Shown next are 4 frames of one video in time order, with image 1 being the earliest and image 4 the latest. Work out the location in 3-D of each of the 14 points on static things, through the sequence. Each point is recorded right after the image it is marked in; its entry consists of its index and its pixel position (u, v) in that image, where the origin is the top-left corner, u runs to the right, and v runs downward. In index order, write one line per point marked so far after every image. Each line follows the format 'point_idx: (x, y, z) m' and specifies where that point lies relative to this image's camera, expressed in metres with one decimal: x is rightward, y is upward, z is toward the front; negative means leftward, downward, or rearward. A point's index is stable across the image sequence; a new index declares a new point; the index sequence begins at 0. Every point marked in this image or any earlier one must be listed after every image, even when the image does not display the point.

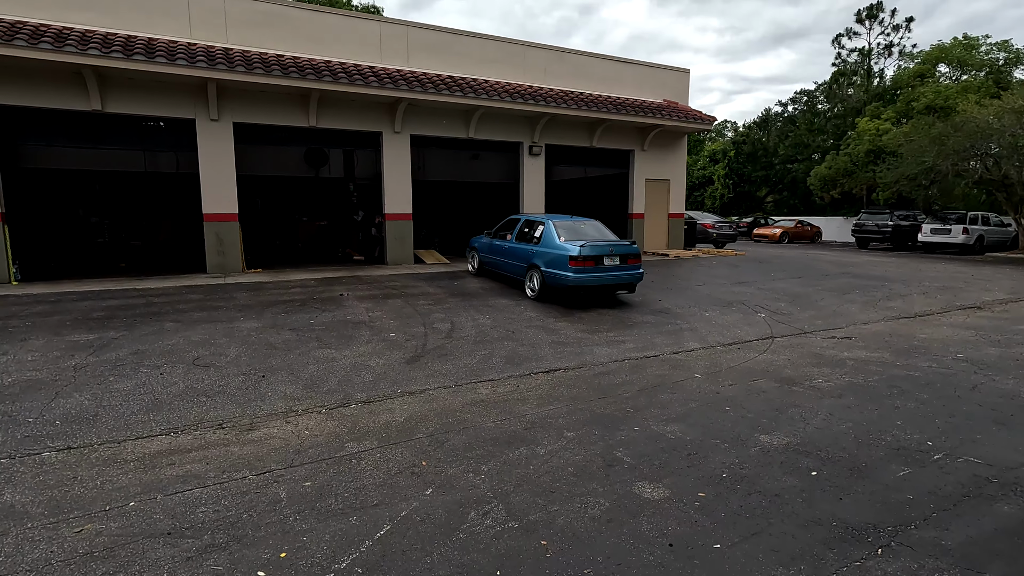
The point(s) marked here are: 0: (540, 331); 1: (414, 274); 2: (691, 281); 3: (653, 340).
0: (+0.4, -0.6, +7.7) m
1: (-2.2, +0.3, +12.1) m
2: (+4.1, +0.2, +12.4) m
3: (+2.0, -0.7, +7.5) m
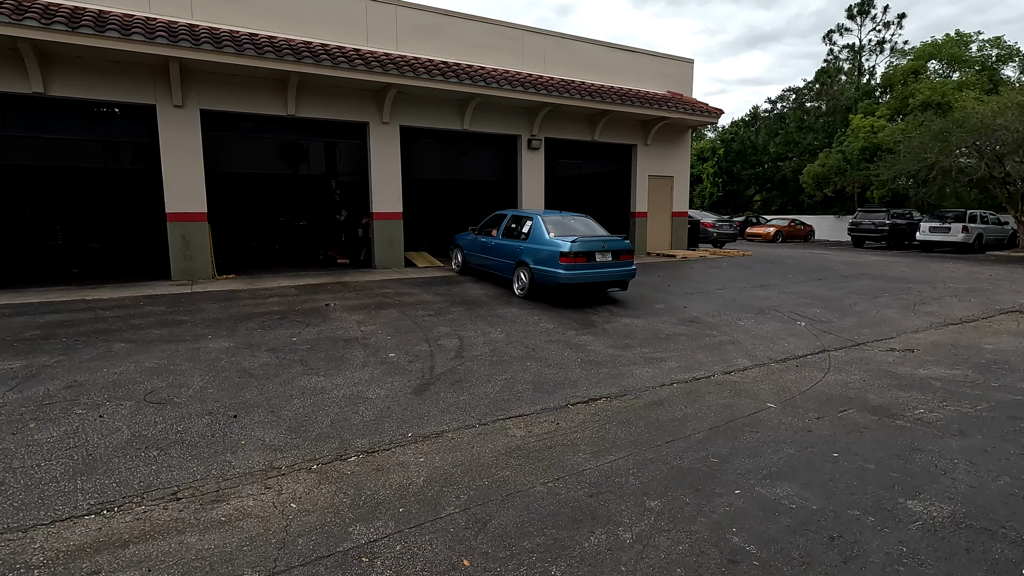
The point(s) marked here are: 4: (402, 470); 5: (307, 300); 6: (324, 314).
0: (+0.6, -0.7, +6.6) m
1: (-2.1, +0.2, +10.9) m
2: (+4.2, +0.1, +11.5) m
3: (+2.2, -0.8, +6.5) m
4: (-0.8, -1.2, +3.7) m
5: (-3.3, -0.2, +8.7) m
6: (-2.7, -0.4, +7.9) m
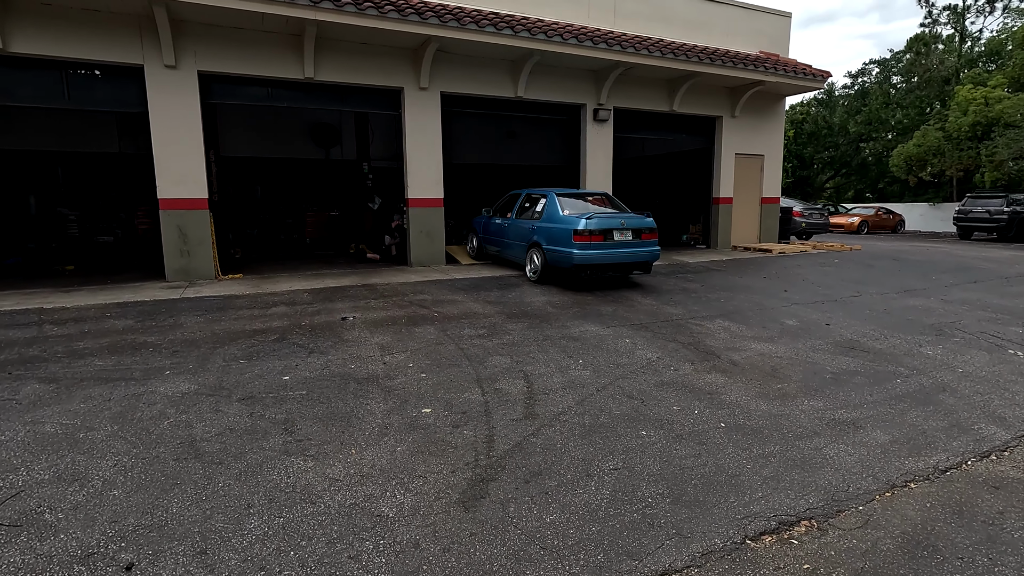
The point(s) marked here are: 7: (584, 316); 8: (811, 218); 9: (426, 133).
0: (+1.4, -0.9, +4.3) m
1: (-1.0, +0.1, +8.8) m
2: (+5.3, 0.0, +8.9) m
3: (+3.0, -1.0, +4.0) m
4: (-0.2, -1.4, +1.5) m
5: (-2.4, -0.3, +6.7) m
6: (-1.9, -0.5, +5.8) m
7: (+0.9, -0.4, +6.7) m
8: (+9.5, +2.2, +17.1) m
9: (-1.6, +2.9, +10.1) m
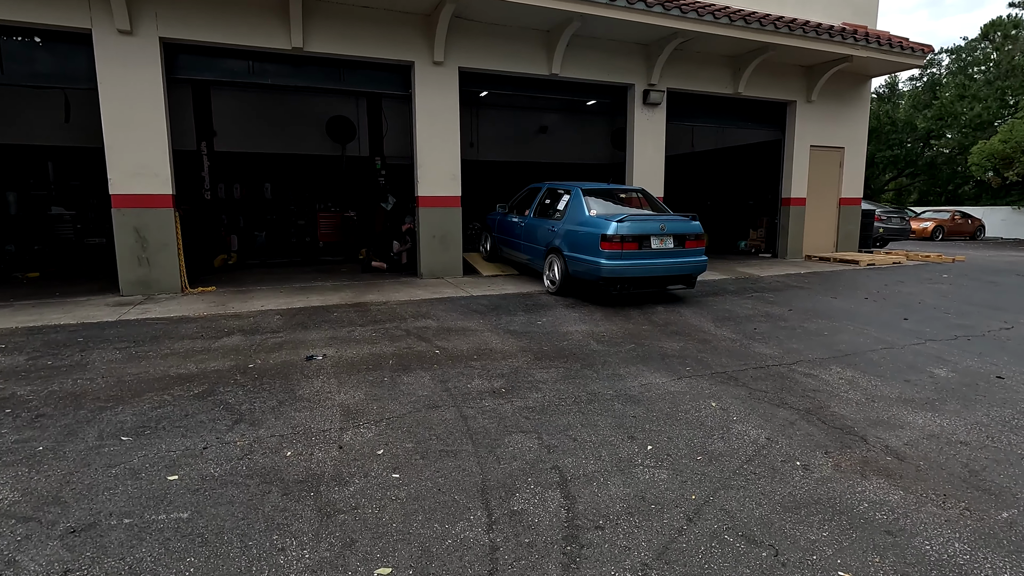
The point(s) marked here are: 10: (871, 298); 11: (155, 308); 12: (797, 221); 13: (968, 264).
0: (+1.5, -1.1, +2.4) m
1: (-0.7, -0.1, +7.0) m
2: (+5.7, -0.3, +6.7) m
3: (+3.1, -1.3, +2.0) m
4: (-0.2, -1.7, -0.3) m
5: (-2.1, -0.5, +5.0) m
6: (-1.7, -0.7, +4.1) m
7: (+1.2, -0.6, +4.8) m
8: (+10.4, +1.8, +14.7) m
9: (-1.1, +2.6, +8.4) m
10: (+5.0, -0.2, +7.5) m
11: (-4.1, -0.2, +6.3) m
12: (+6.0, +1.4, +11.4) m
13: (+9.2, +0.5, +10.9) m
